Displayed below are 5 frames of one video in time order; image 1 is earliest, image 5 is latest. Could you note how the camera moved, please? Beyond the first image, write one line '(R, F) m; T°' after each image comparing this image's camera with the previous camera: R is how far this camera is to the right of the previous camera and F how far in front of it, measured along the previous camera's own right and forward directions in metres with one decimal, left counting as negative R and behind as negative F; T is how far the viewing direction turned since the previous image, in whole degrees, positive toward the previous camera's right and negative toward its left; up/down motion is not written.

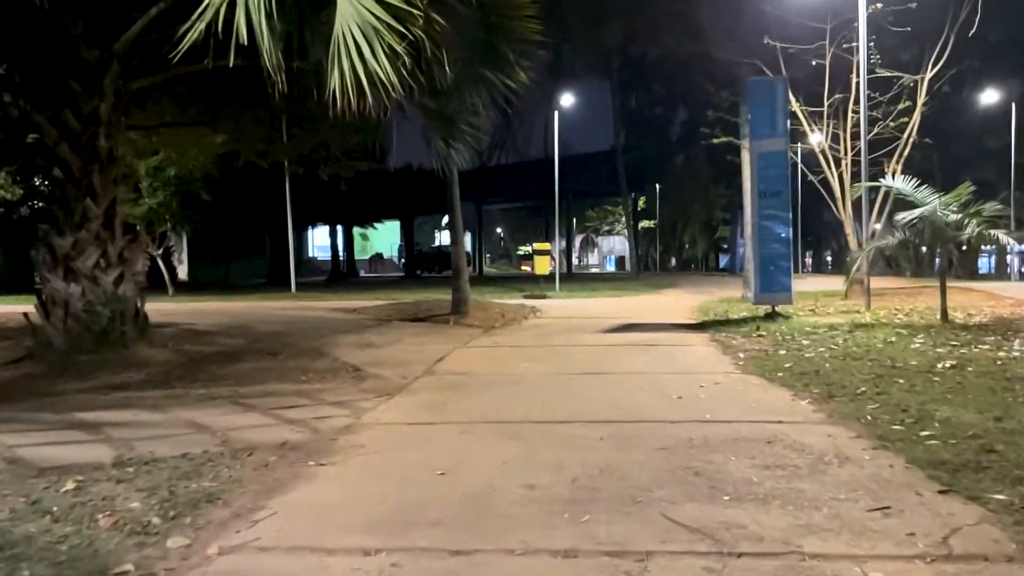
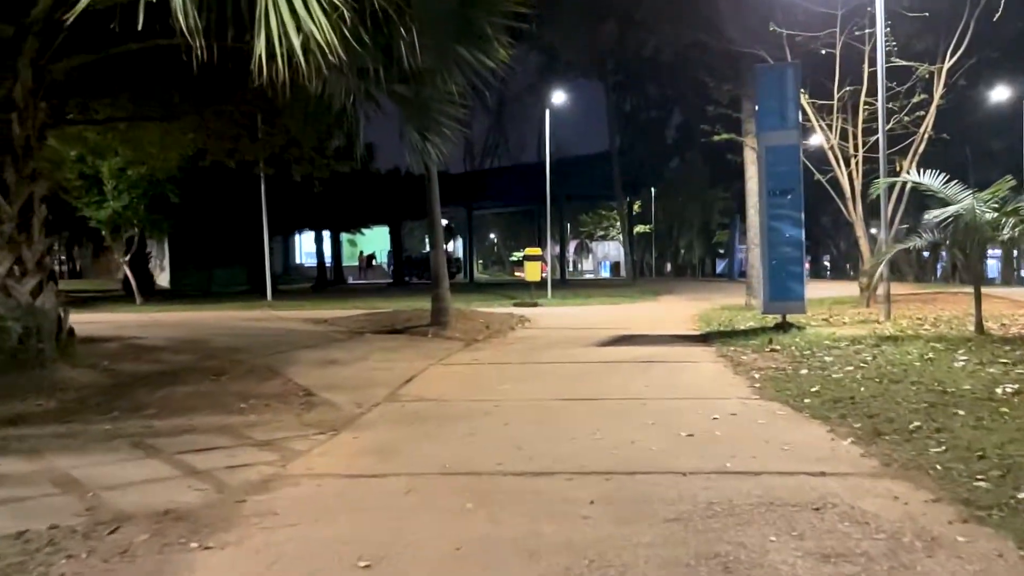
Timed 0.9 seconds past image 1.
(+0.2, +1.5) m; 0°
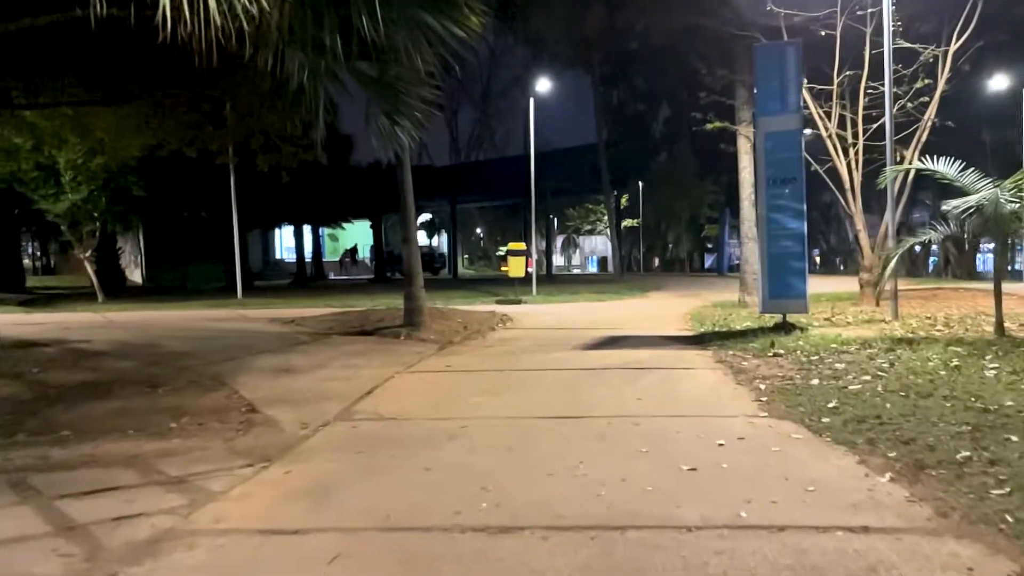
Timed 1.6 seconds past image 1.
(+0.2, +1.2) m; +1°
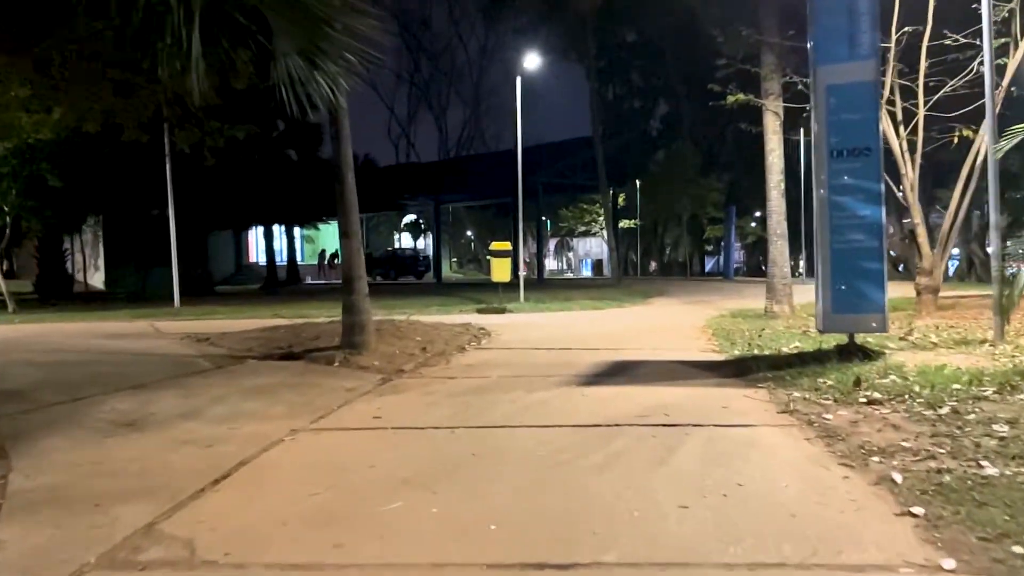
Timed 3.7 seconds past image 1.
(+0.3, +3.6) m; 0°
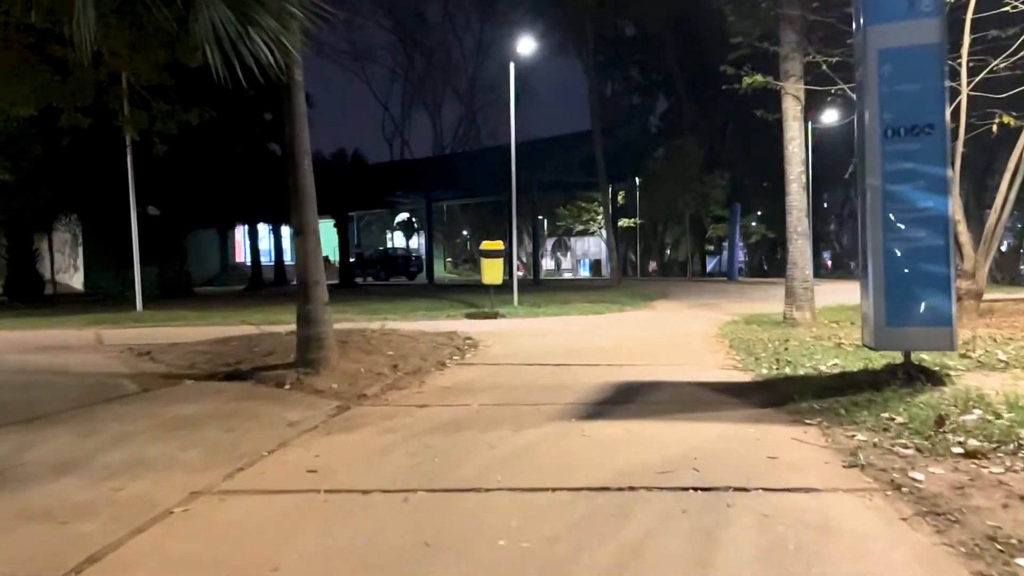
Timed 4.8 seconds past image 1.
(+0.1, +1.7) m; 0°
